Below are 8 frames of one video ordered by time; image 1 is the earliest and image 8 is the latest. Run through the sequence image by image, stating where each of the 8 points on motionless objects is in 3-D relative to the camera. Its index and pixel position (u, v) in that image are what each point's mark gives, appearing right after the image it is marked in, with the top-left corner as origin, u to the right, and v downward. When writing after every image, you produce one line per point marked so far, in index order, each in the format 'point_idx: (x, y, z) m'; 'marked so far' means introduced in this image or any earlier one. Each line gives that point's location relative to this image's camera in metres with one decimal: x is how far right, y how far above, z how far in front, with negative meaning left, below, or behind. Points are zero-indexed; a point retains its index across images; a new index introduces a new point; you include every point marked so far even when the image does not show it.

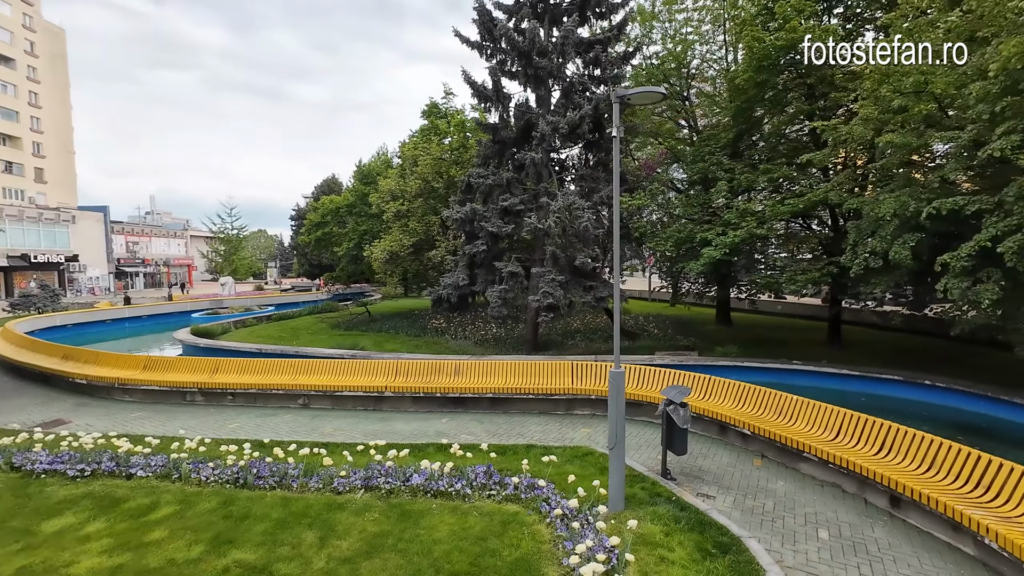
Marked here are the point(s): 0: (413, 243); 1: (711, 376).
0: (-3.6, +1.6, +17.7) m
1: (+3.4, -1.5, +8.3) m
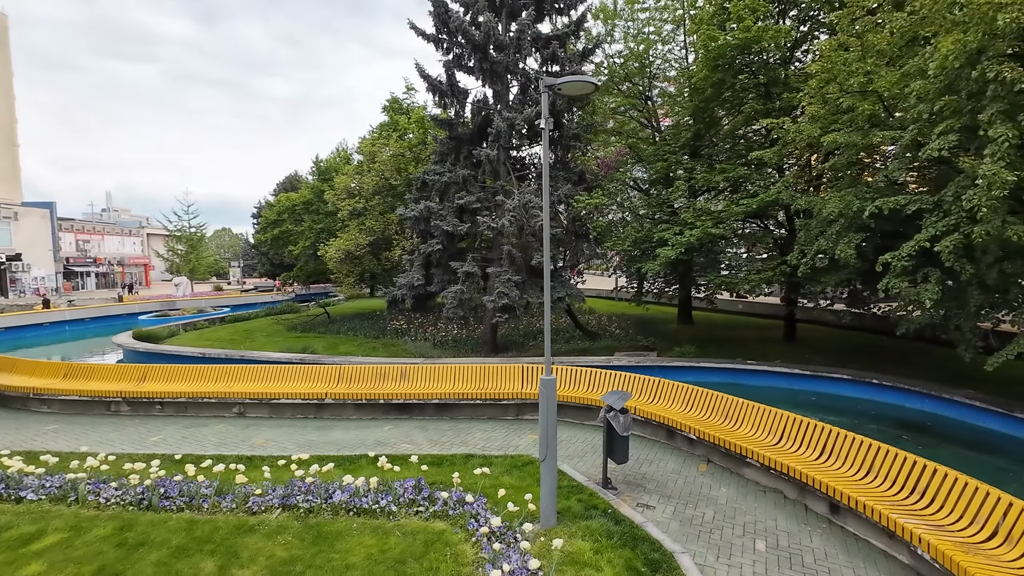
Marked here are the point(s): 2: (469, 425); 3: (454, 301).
0: (-5.0, +1.6, +17.1) m
1: (+2.5, -1.5, +8.1) m
2: (-0.8, -2.4, +8.5) m
3: (-1.5, -0.3, +12.9) m
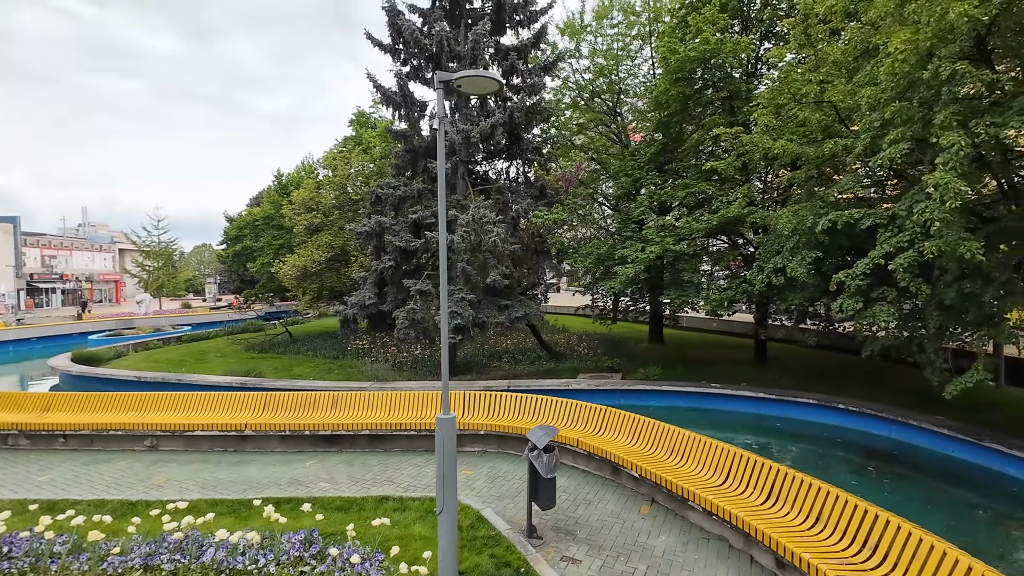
0: (-6.3, +1.0, +16.4) m
1: (+1.5, -1.8, +7.4) m
2: (-1.8, -2.8, +7.8) m
3: (-2.7, -0.8, +12.2) m
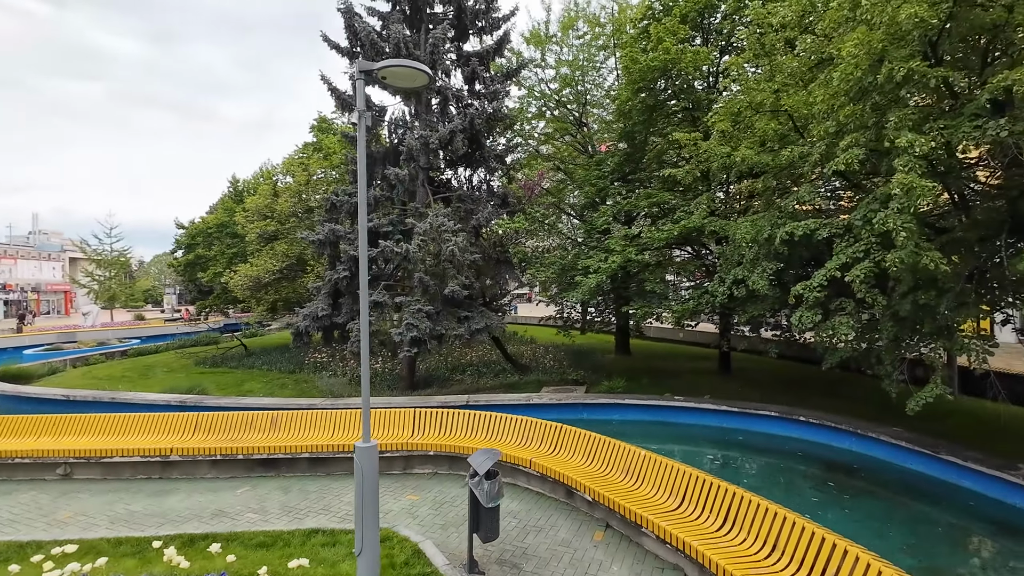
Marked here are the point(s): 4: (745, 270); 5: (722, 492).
0: (-7.4, +0.6, +15.6) m
1: (+0.7, -2.0, +7.1) m
2: (-2.5, -2.9, +7.2) m
3: (-3.6, -1.1, +11.6) m
4: (+4.0, +0.3, +8.3) m
5: (+2.1, -2.1, +4.8) m
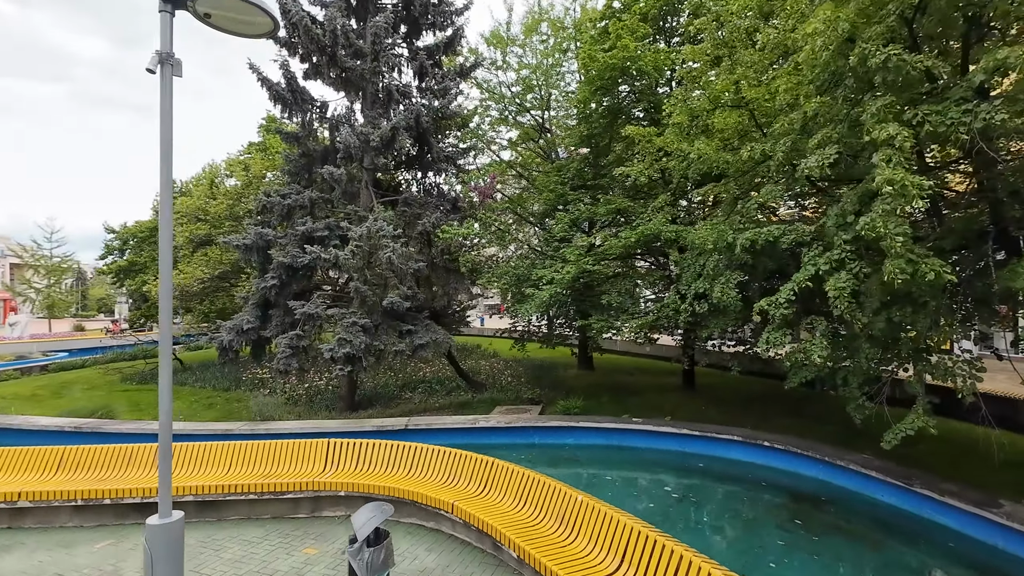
0: (-8.8, +0.3, +14.3) m
1: (-0.2, -2.1, +6.1) m
2: (-3.5, -3.1, +6.0) m
3: (-4.8, -1.3, +10.4) m
4: (+3.0, +0.1, +7.5) m
5: (+1.3, -2.2, +3.9) m
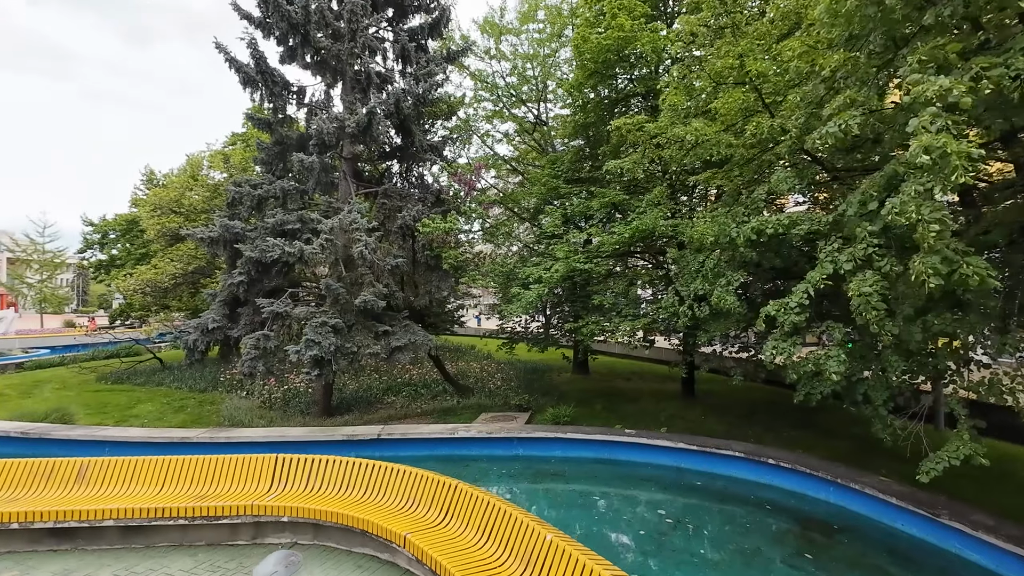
0: (-9.1, +0.5, +13.5) m
1: (-0.6, -2.1, +5.3) m
2: (-3.8, -3.0, +5.2) m
3: (-5.2, -1.2, +9.7) m
4: (+2.7, +0.1, +6.7) m
5: (+0.9, -2.2, +3.1) m
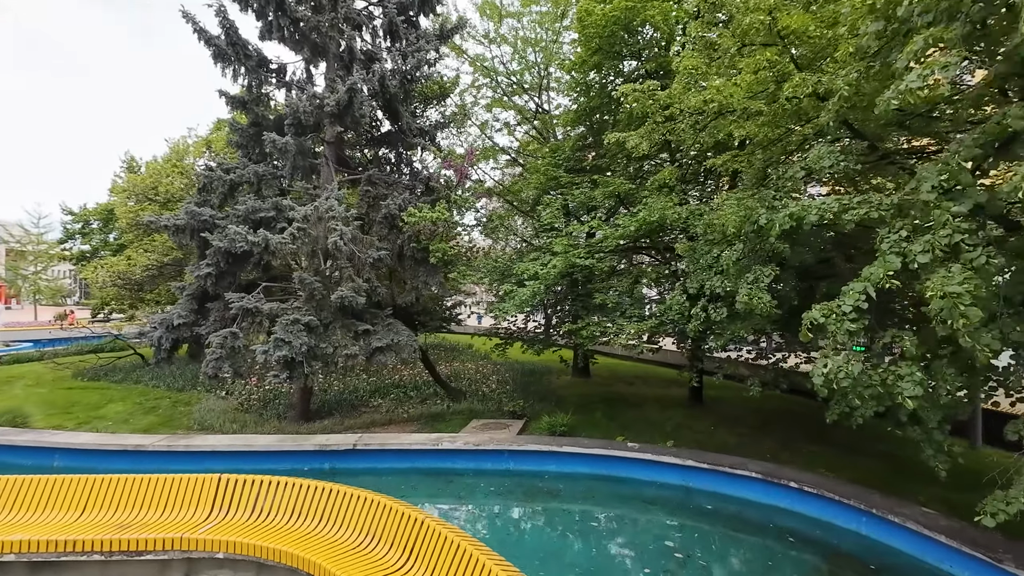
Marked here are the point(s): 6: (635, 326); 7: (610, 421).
0: (-9.2, +0.6, +12.7) m
1: (-0.8, -2.1, +4.4) m
2: (-4.0, -2.9, +4.4) m
3: (-5.3, -1.1, +8.8) m
4: (+2.5, +0.1, +5.8) m
5: (+0.7, -2.1, +2.2) m
6: (+2.3, -0.7, +8.9) m
7: (+2.2, -3.0, +10.9) m
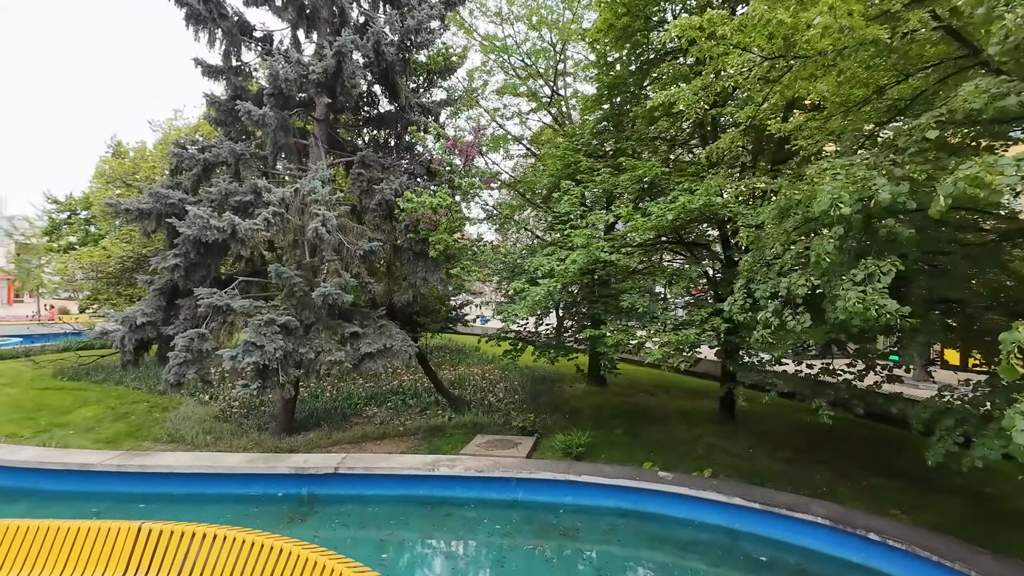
0: (-8.9, +0.8, +11.5) m
1: (-0.7, -2.0, +3.1) m
2: (-4.0, -2.8, +3.1) m
3: (-5.1, -1.0, +7.6) m
4: (+2.6, +0.1, +4.4) m
5: (+0.7, -2.1, +0.9) m
6: (+2.4, -0.7, +7.5) m
7: (+2.4, -3.0, +9.6) m
